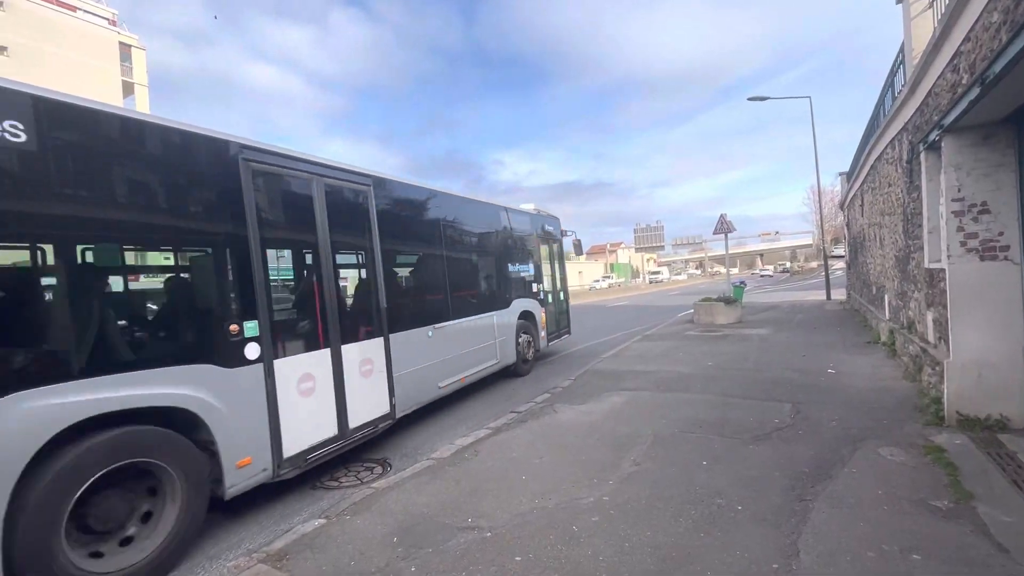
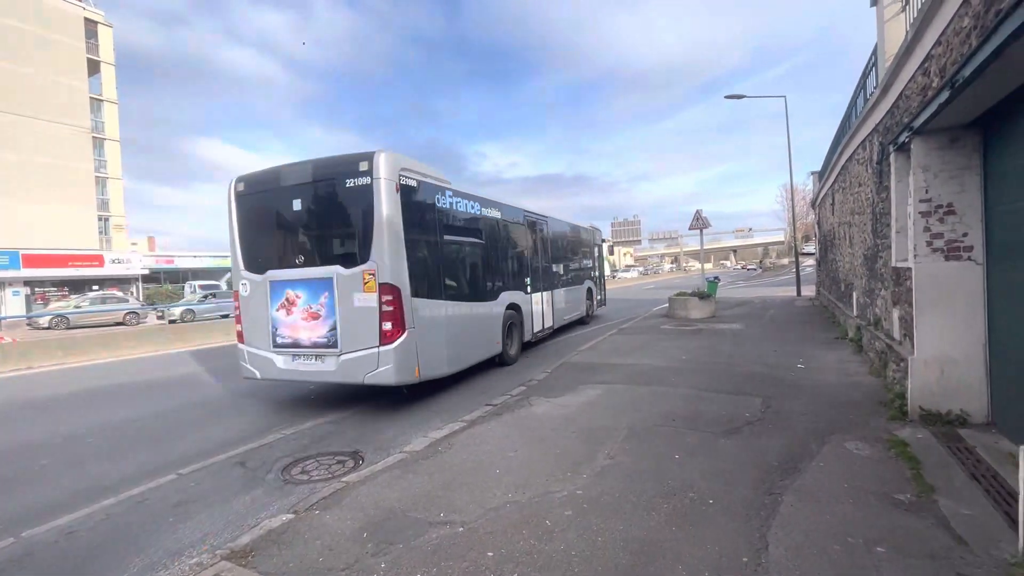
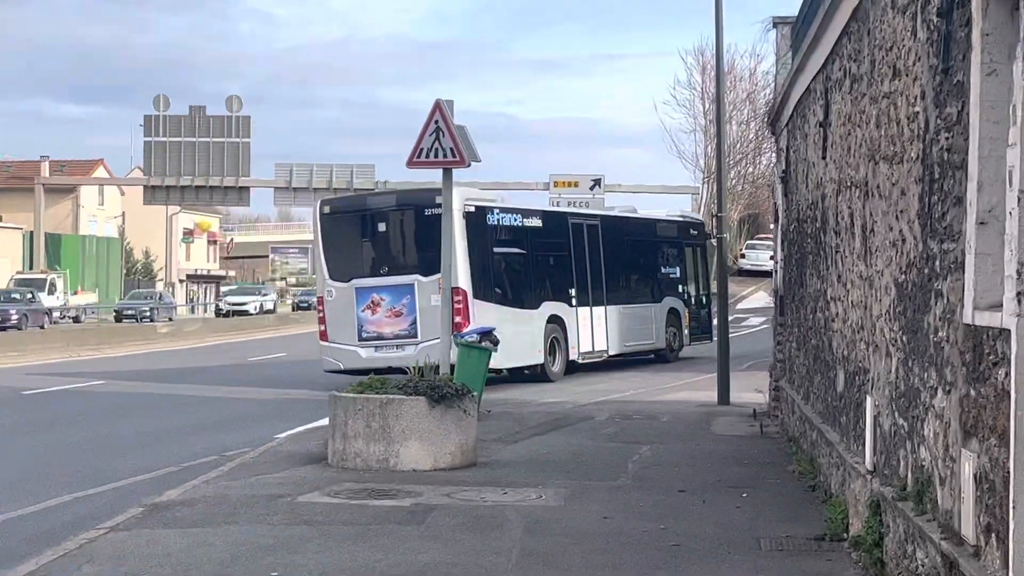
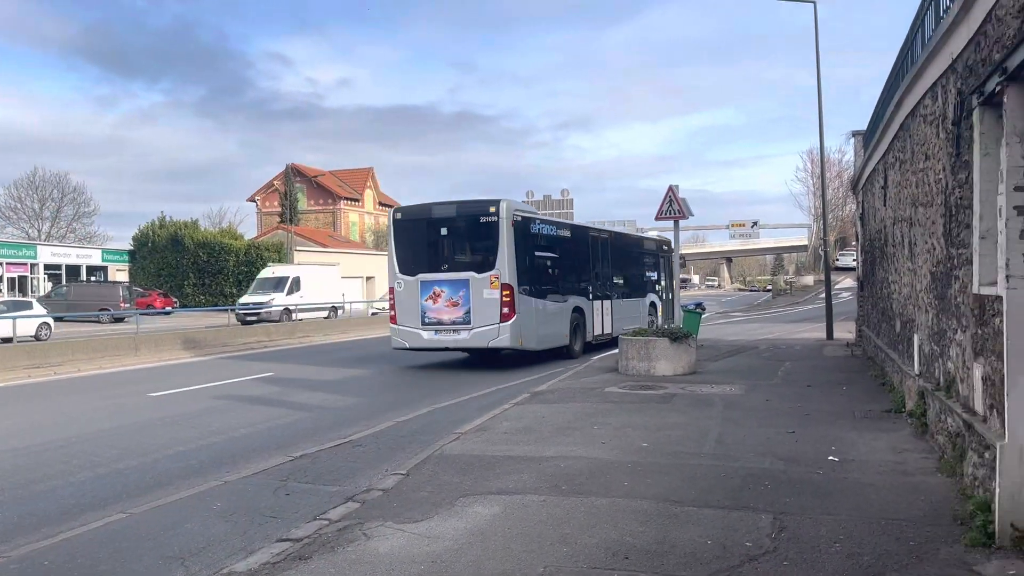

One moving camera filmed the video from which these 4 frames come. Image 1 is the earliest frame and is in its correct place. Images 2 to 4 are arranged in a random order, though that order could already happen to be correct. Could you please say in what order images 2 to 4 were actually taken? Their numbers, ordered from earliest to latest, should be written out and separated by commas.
2, 4, 3
